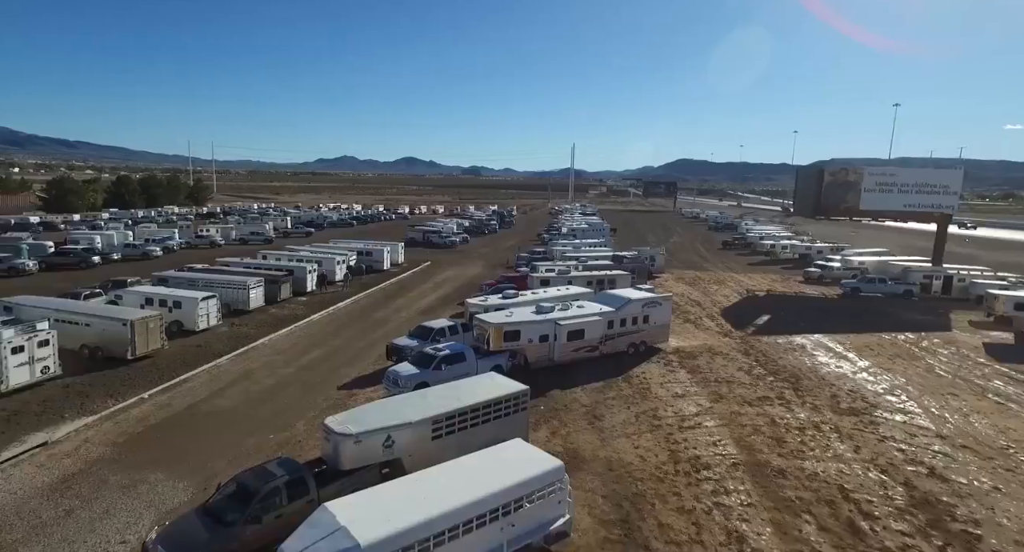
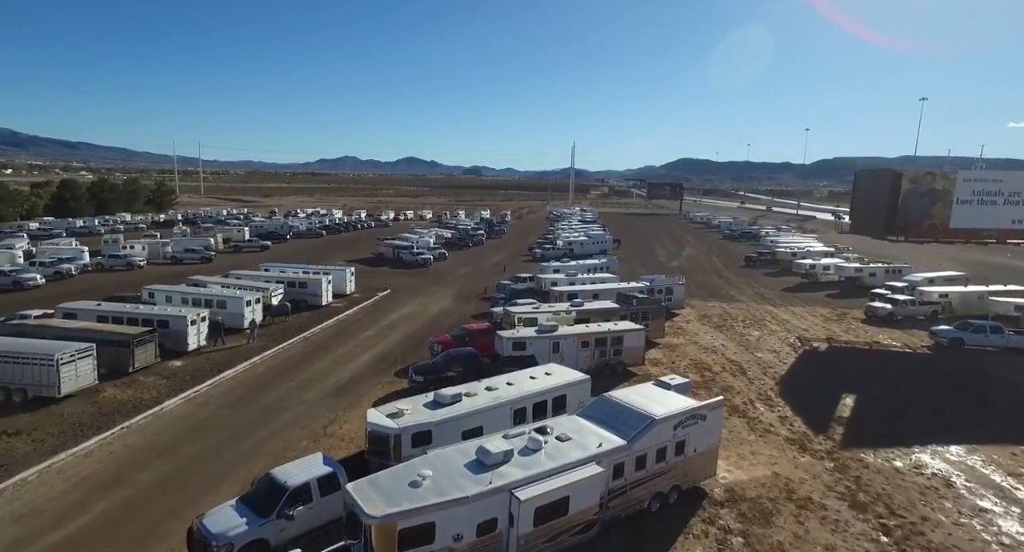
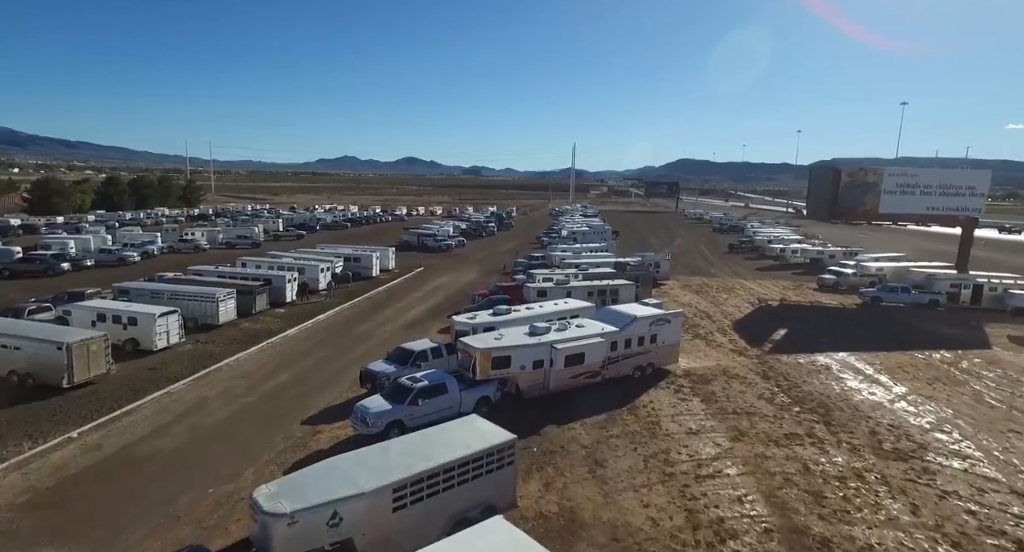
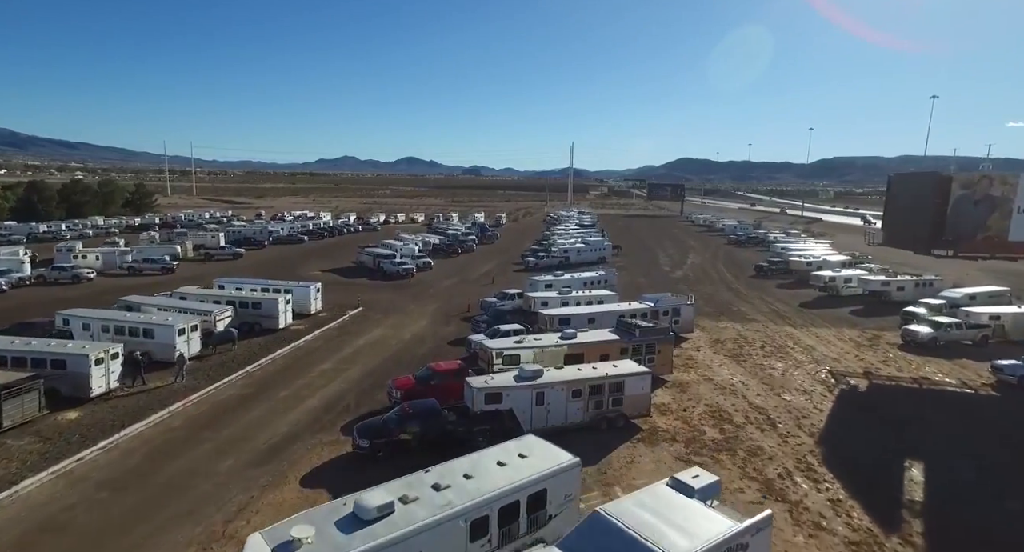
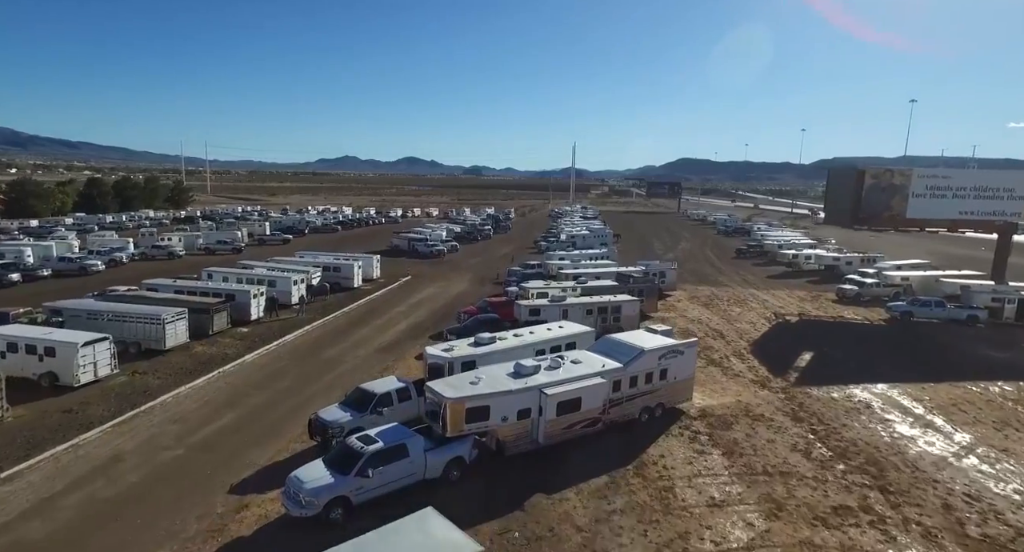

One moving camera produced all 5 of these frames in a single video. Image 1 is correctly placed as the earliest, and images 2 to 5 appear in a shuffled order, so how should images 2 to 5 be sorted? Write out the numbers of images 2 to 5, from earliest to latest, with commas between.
3, 5, 2, 4
